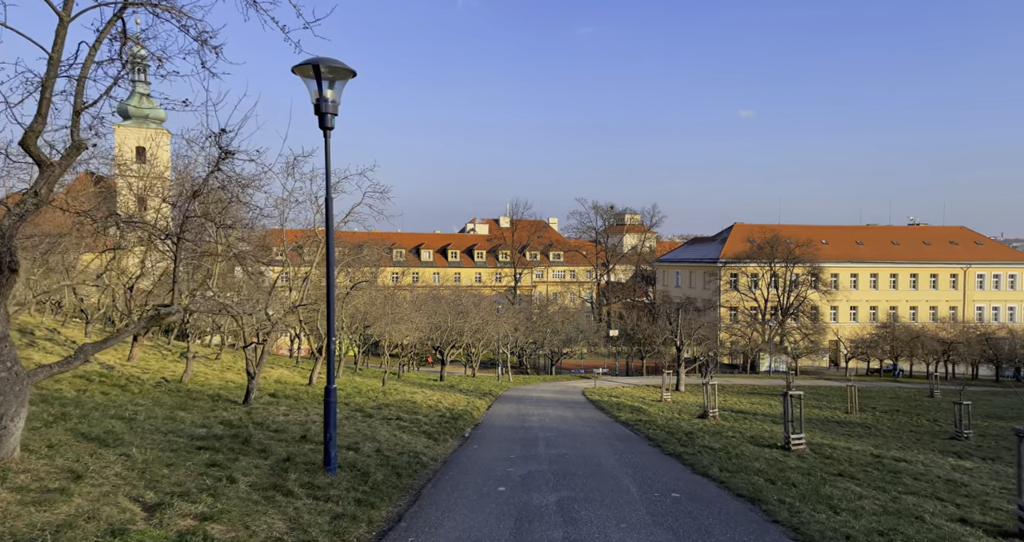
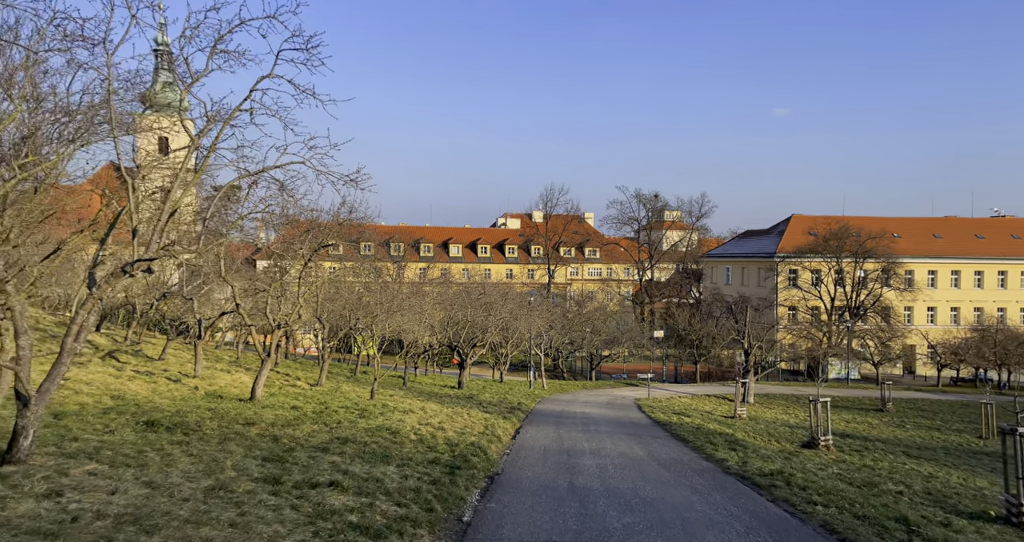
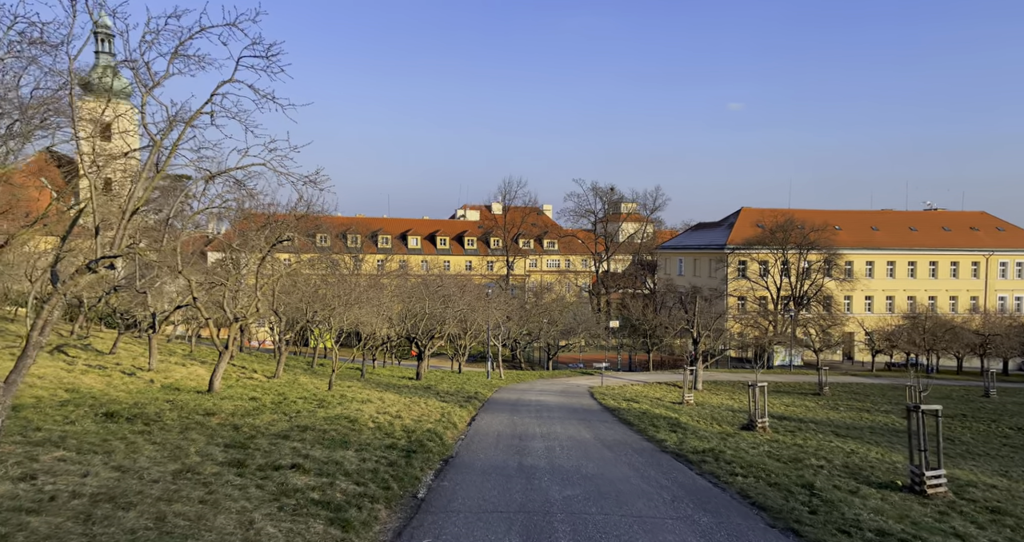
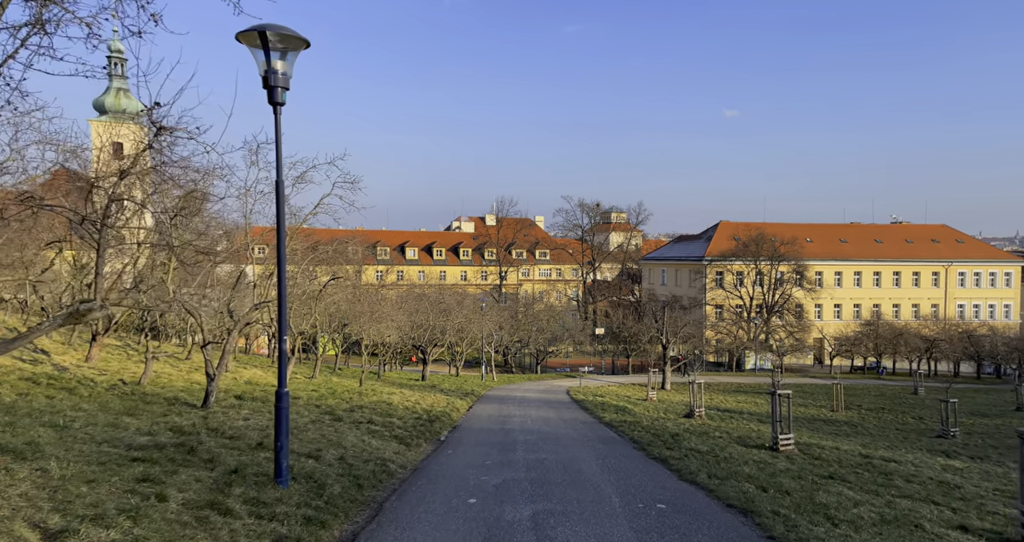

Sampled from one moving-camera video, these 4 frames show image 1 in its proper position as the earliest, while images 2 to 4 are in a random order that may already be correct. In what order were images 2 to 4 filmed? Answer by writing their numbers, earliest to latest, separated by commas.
4, 3, 2
